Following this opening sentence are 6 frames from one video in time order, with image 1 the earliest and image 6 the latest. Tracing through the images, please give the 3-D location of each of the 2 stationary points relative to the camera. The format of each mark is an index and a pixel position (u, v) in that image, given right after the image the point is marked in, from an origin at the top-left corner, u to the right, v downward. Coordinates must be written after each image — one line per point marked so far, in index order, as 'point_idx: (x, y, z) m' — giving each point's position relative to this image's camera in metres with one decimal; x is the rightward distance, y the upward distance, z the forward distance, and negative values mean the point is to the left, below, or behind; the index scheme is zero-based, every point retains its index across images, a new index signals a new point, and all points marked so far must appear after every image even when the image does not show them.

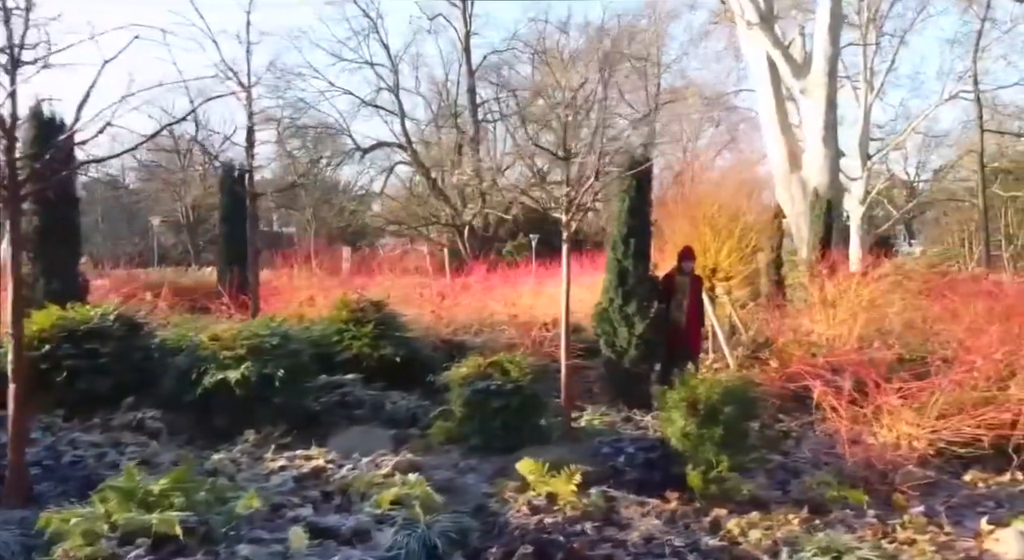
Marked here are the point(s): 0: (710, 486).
0: (+1.3, -1.3, +5.5) m
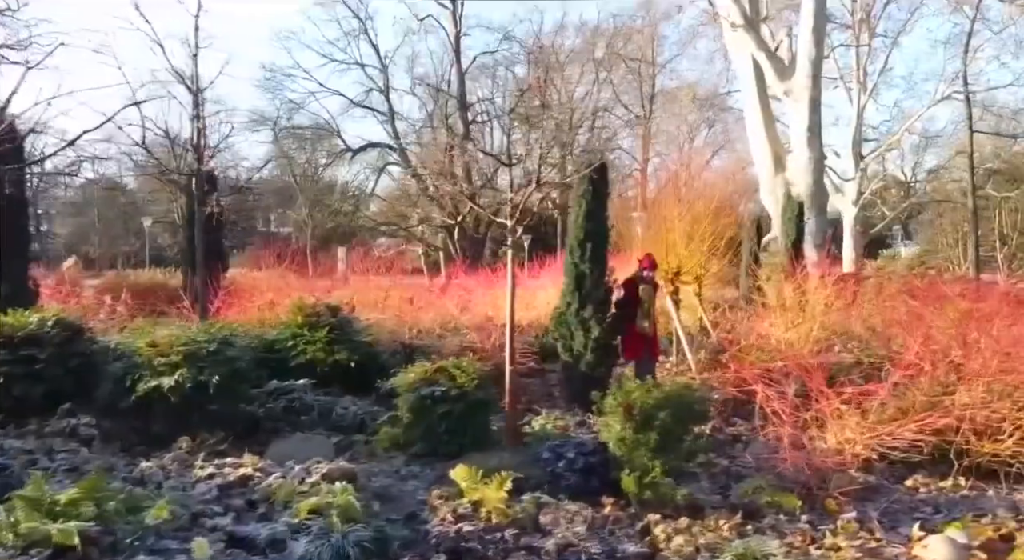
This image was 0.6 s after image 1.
0: (+0.8, -1.4, +5.5) m
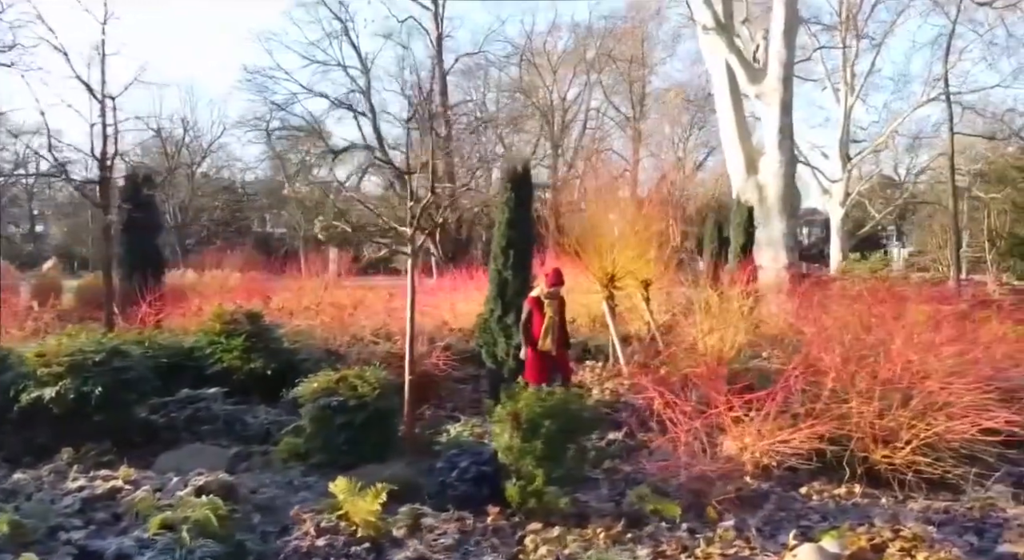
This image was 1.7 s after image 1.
0: (+0.1, -1.4, +5.5) m
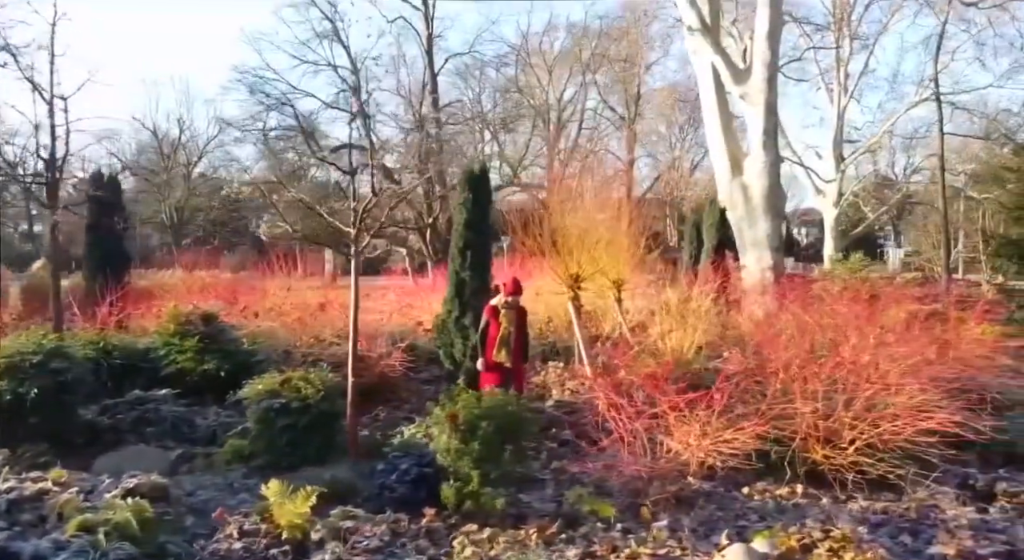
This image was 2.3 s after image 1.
0: (-0.3, -1.4, +5.5) m
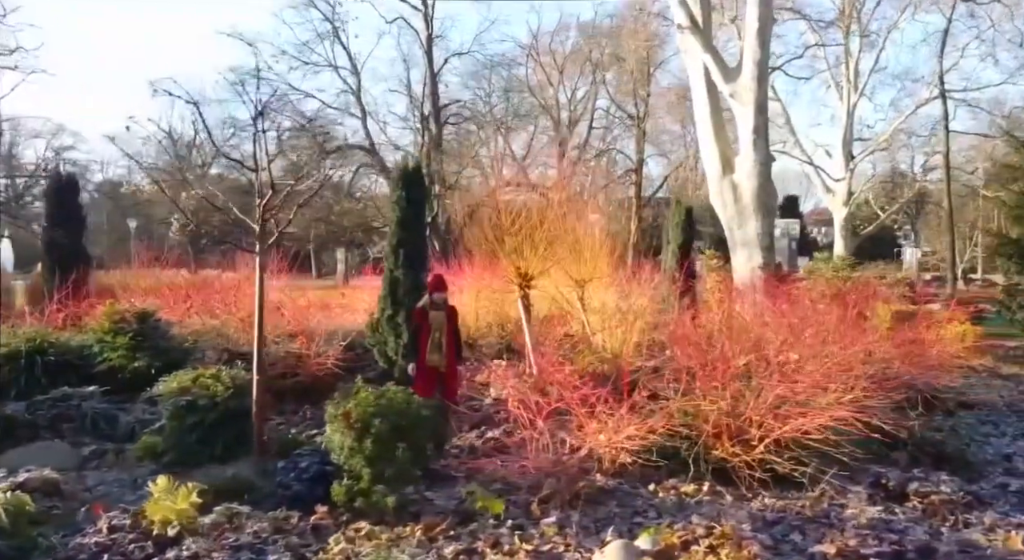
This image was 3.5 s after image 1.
0: (-1.0, -1.4, +5.6) m
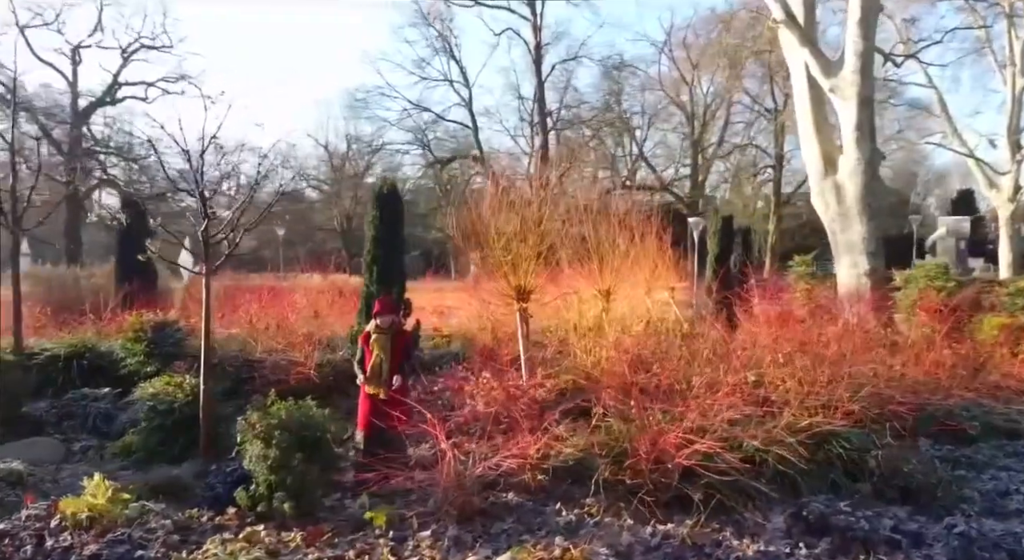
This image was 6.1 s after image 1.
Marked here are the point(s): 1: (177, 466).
0: (-1.8, -1.6, +6.2) m
1: (-2.7, -1.5, +7.0) m
